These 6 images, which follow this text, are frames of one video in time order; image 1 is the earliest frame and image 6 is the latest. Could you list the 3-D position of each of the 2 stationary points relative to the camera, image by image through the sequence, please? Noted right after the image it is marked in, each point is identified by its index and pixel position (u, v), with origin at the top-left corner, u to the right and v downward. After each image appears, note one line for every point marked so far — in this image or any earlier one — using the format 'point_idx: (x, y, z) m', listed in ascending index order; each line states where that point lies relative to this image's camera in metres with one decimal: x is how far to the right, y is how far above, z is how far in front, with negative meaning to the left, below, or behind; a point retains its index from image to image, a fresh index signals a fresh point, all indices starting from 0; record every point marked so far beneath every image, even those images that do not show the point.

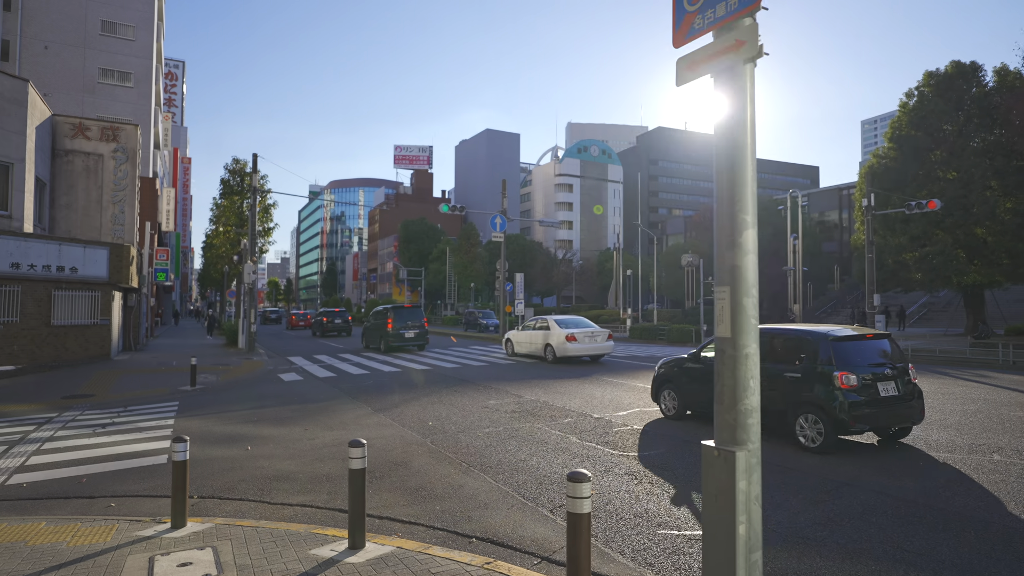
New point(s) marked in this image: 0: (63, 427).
0: (-8.0, -2.5, +11.0) m
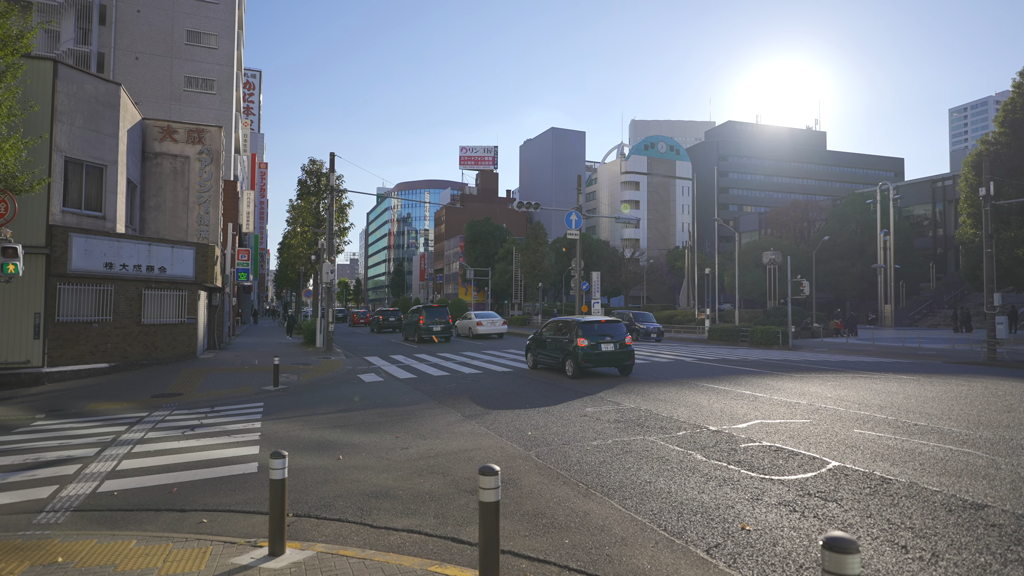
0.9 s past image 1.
0: (-6.3, -2.4, +10.8) m
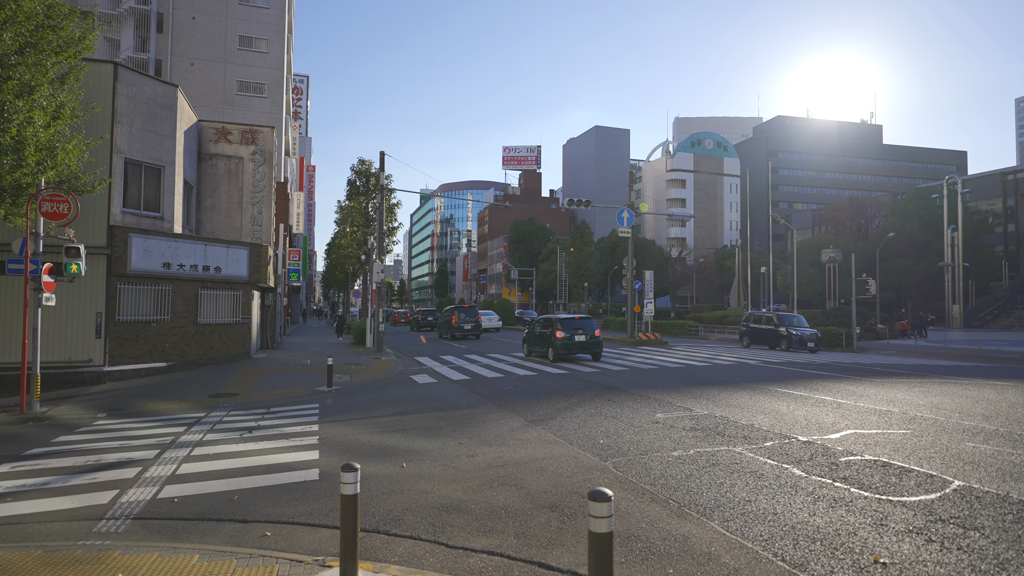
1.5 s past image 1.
0: (-5.2, -2.4, +10.6) m
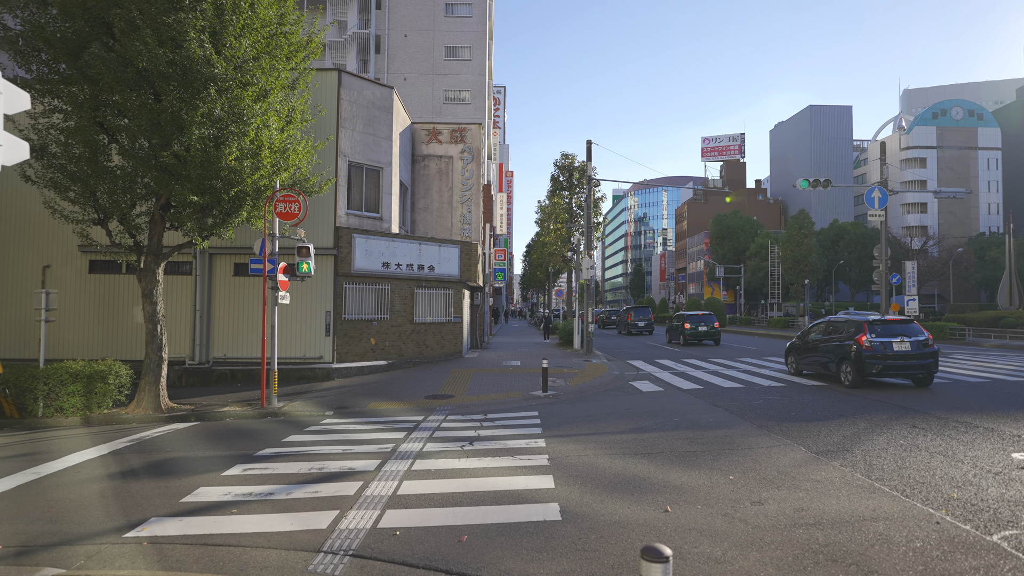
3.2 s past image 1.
0: (-1.3, -2.3, +9.8) m
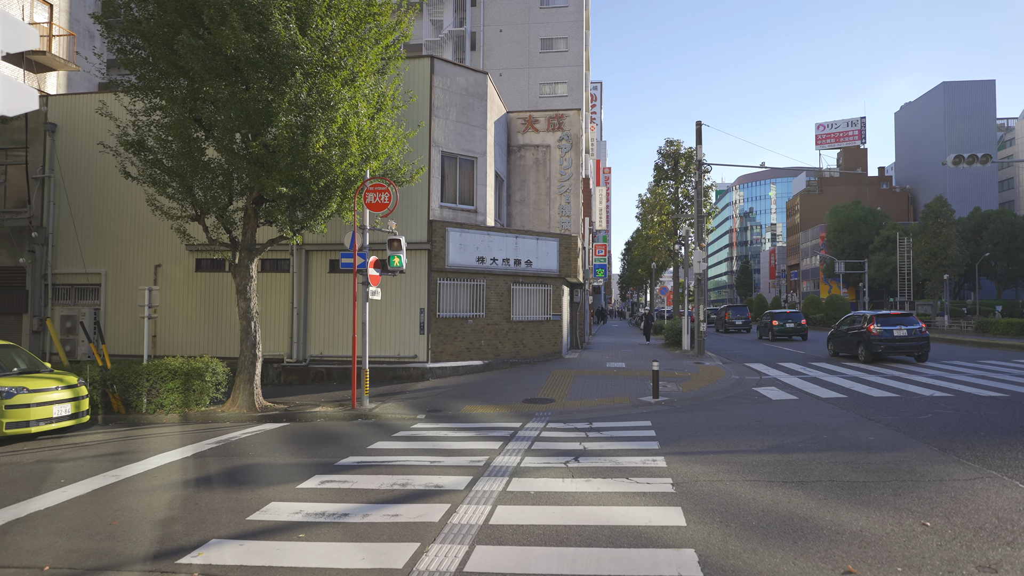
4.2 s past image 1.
0: (+0.2, -2.2, +8.6) m
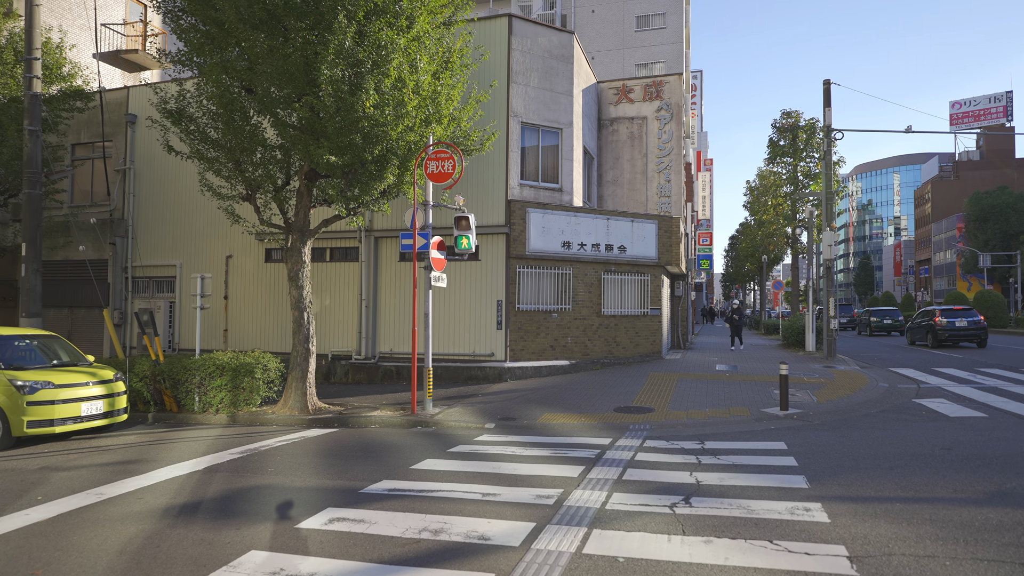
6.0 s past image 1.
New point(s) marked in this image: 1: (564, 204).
0: (+1.1, -1.9, +6.4) m
1: (+1.3, +2.1, +15.4) m
